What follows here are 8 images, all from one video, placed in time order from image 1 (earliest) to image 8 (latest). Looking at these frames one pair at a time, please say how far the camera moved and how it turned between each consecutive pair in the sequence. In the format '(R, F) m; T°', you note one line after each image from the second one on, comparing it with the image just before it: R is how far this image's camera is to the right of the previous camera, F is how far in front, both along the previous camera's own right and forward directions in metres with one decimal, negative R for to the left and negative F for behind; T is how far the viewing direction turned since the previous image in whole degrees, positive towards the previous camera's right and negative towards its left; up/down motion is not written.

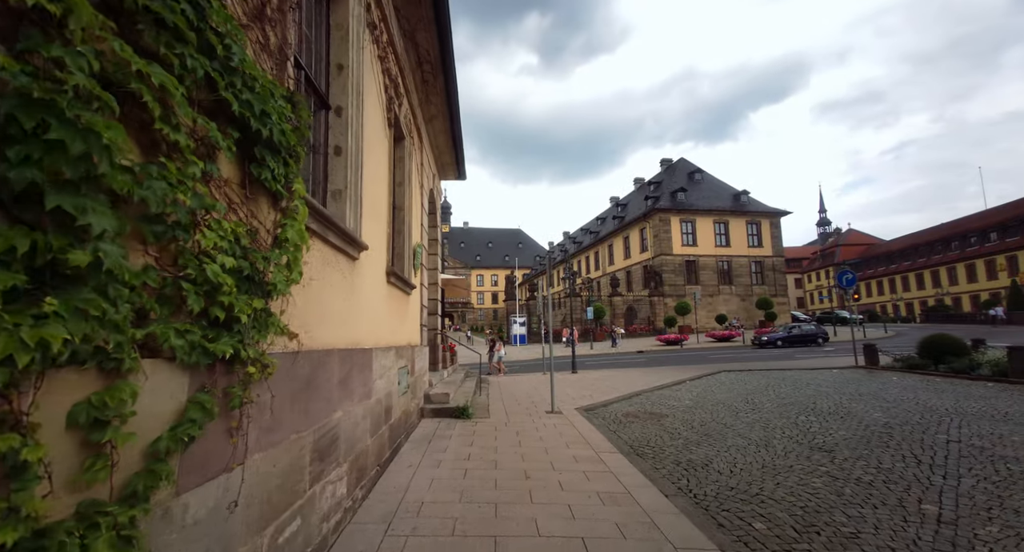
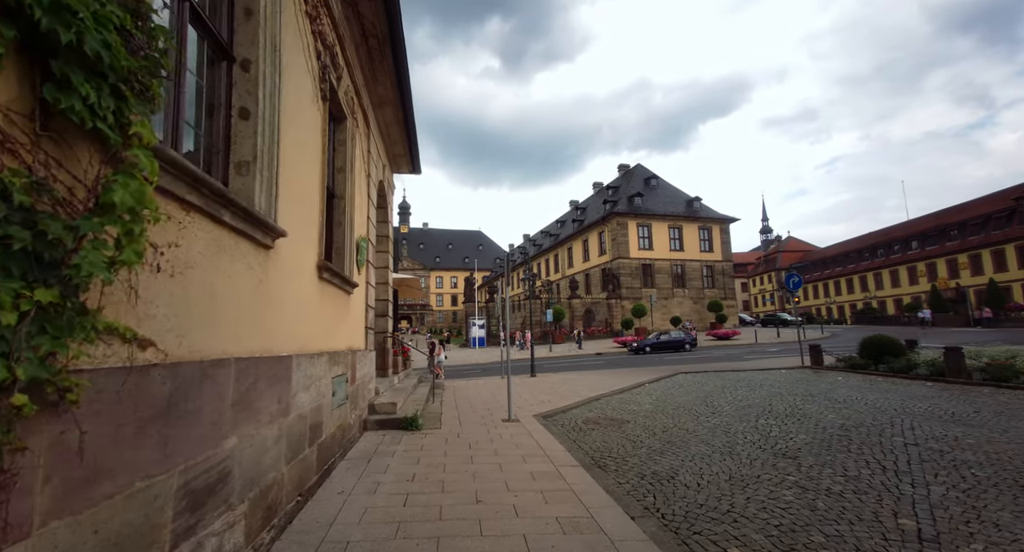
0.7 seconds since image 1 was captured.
(+0.1, +0.5) m; +5°
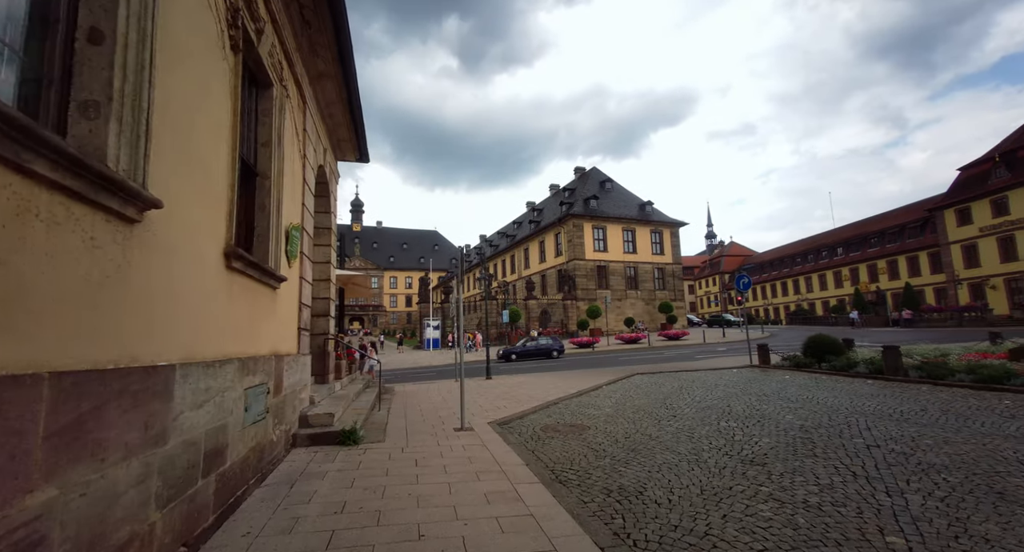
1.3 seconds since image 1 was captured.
(0.0, +0.5) m; +6°
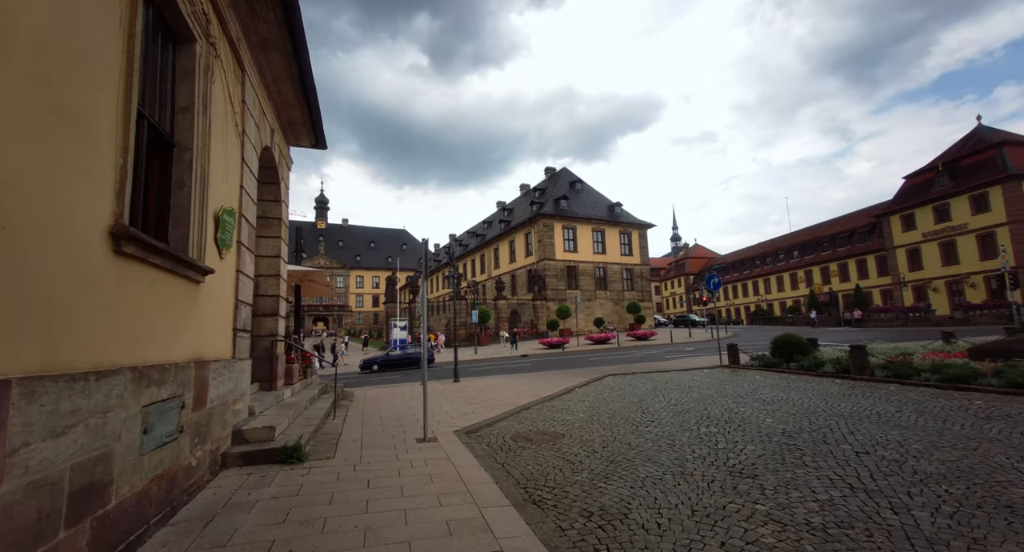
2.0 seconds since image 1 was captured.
(0.0, +0.5) m; +4°
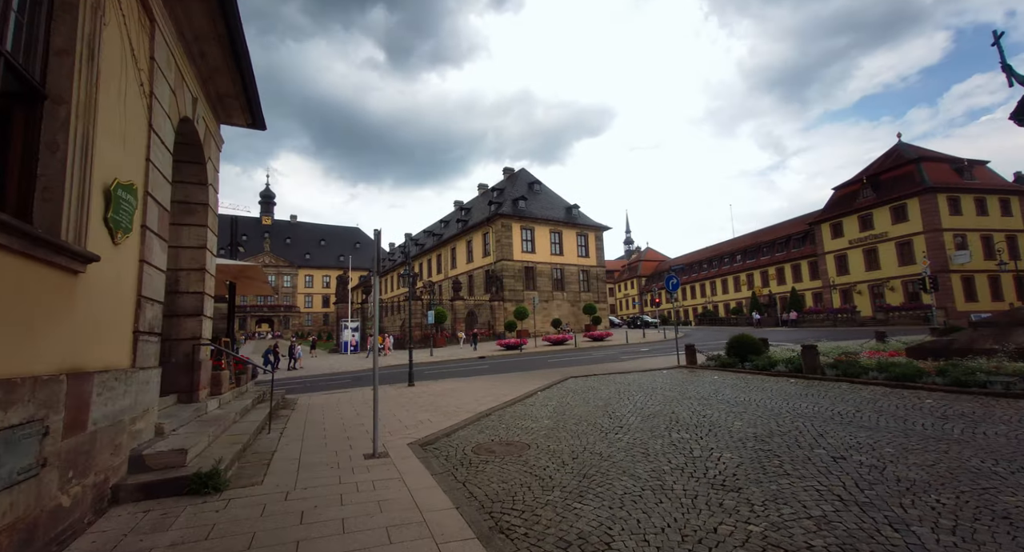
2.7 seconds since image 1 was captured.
(-0.1, +0.5) m; +6°
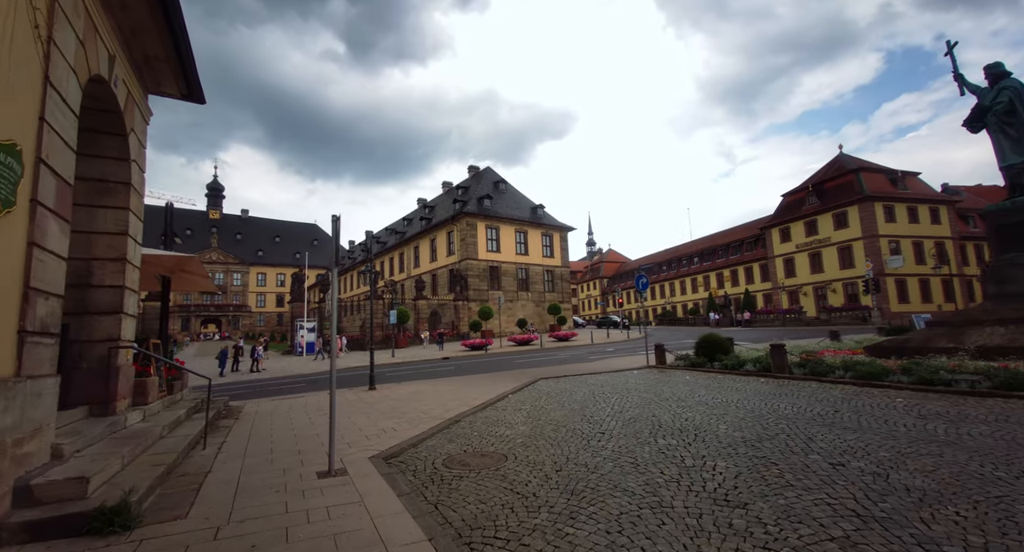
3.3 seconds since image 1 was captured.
(-0.2, +0.5) m; +5°
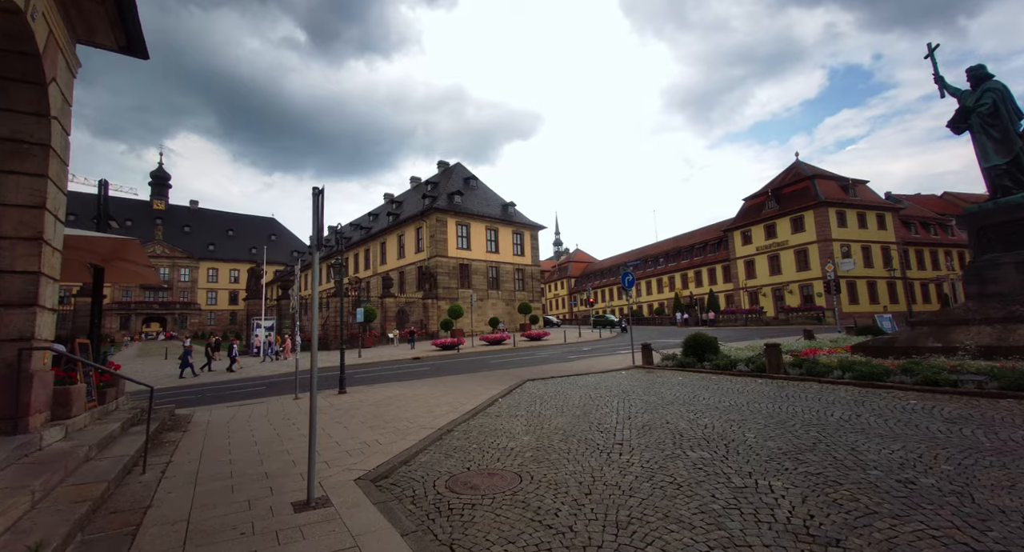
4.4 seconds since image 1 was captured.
(-0.5, +0.8) m; +4°
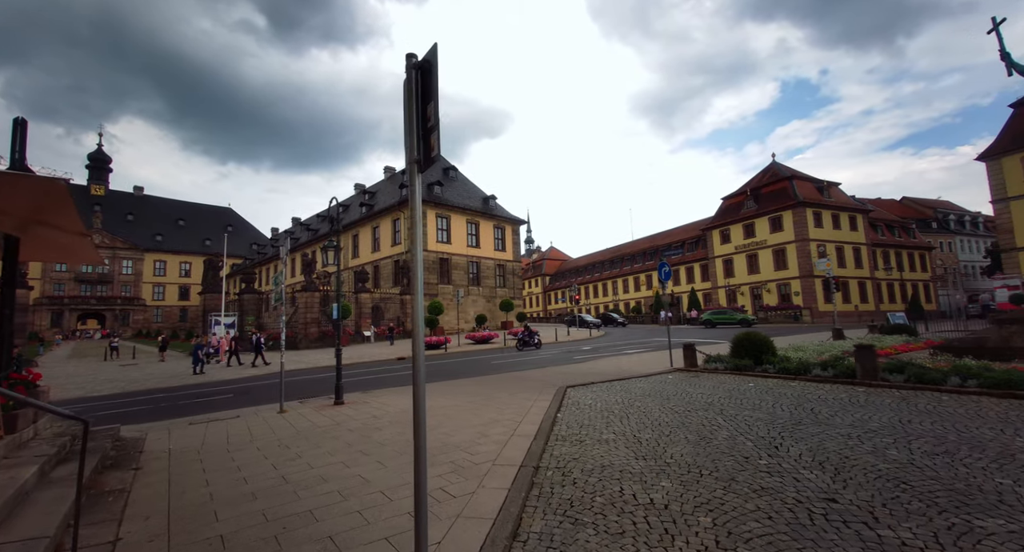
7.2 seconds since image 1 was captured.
(-1.6, +2.1) m; +4°
